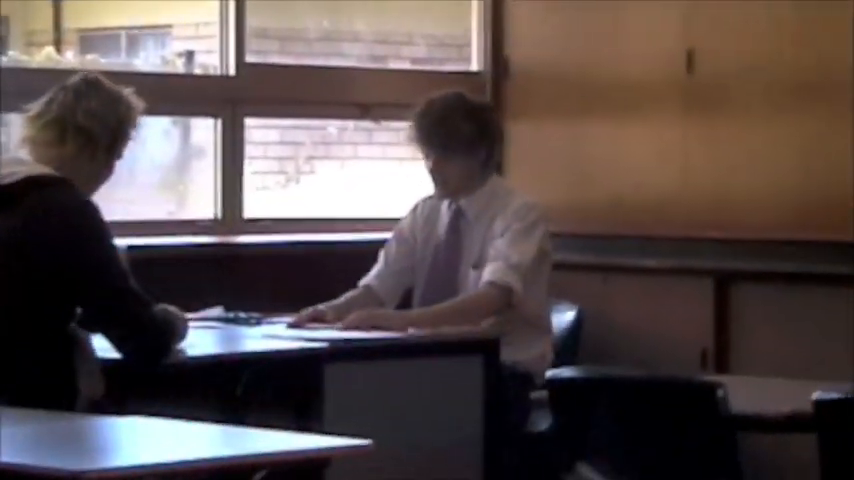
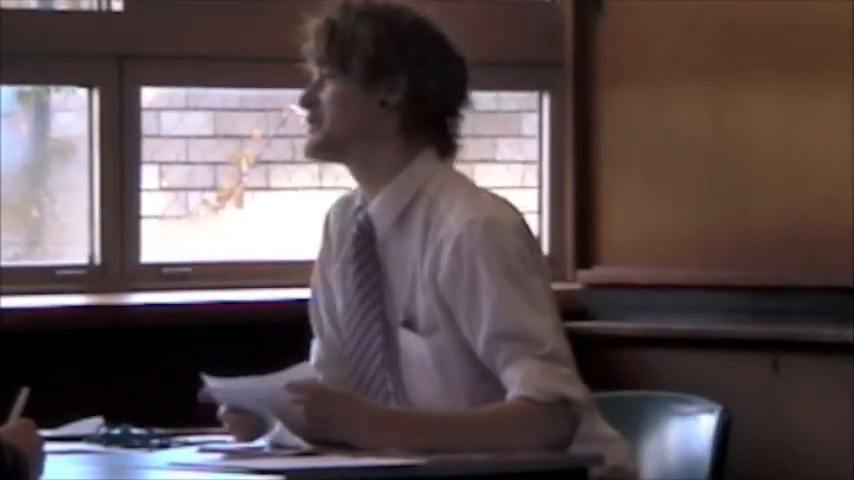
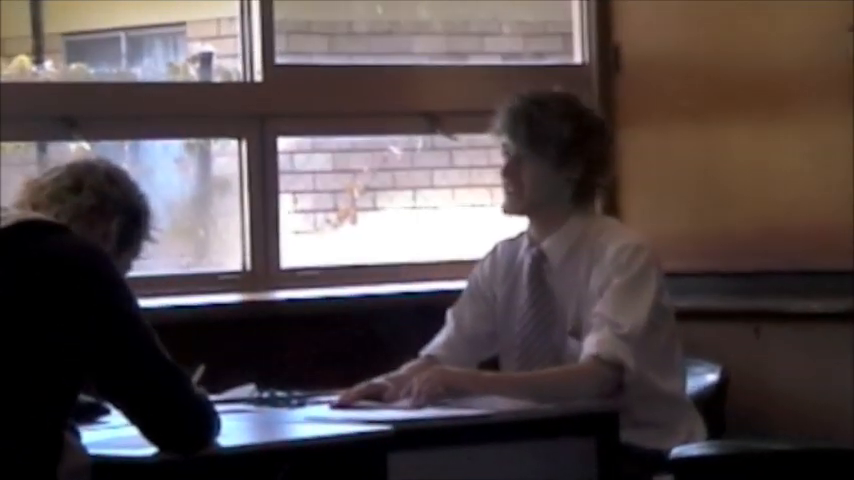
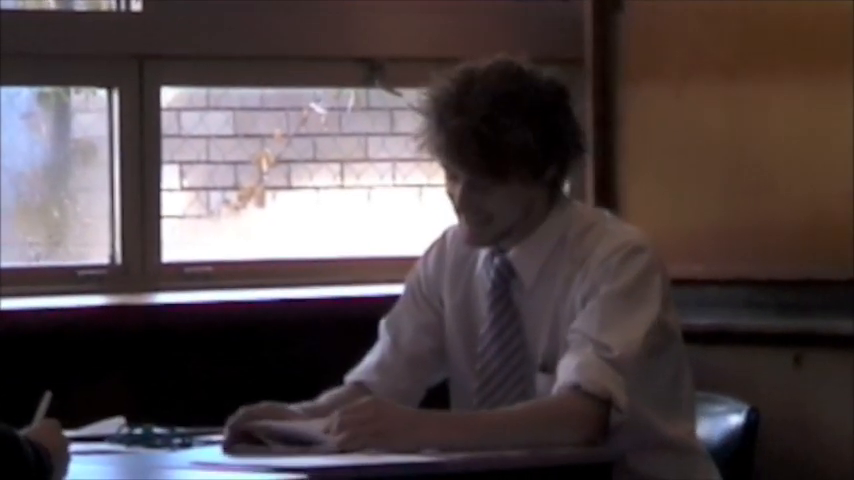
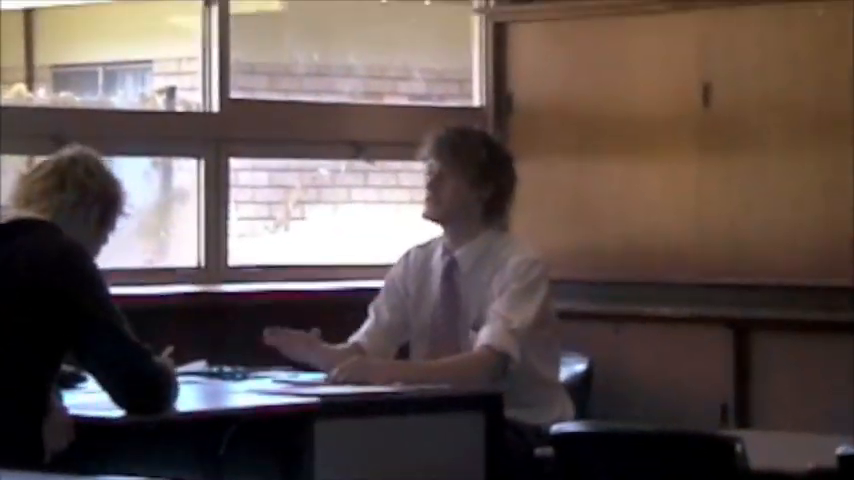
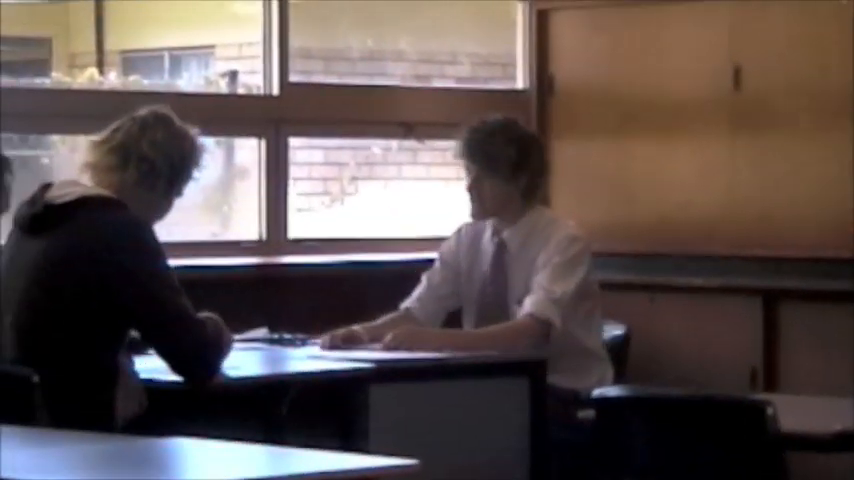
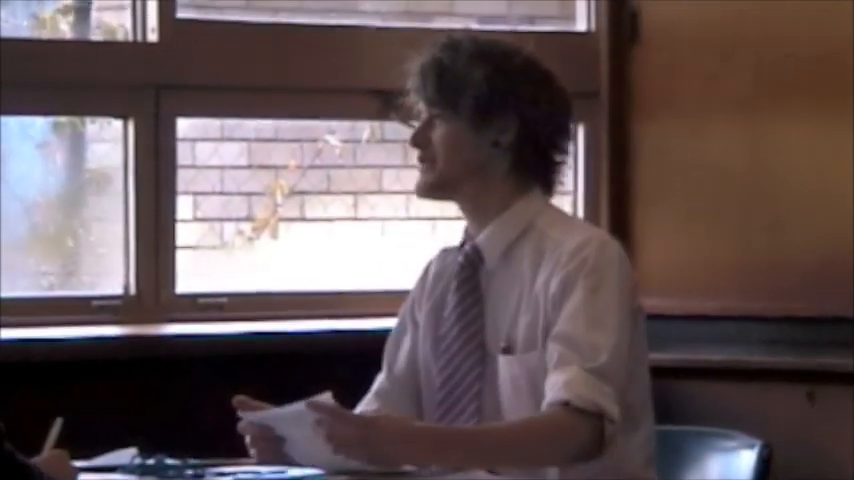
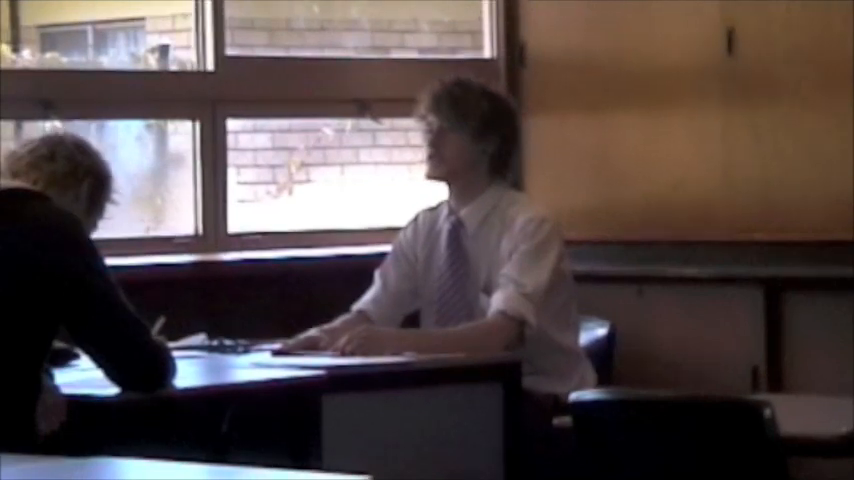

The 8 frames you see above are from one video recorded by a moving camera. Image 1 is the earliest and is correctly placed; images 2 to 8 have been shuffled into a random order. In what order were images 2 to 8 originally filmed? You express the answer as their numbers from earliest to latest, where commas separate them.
6, 5, 8, 3, 4, 2, 7
